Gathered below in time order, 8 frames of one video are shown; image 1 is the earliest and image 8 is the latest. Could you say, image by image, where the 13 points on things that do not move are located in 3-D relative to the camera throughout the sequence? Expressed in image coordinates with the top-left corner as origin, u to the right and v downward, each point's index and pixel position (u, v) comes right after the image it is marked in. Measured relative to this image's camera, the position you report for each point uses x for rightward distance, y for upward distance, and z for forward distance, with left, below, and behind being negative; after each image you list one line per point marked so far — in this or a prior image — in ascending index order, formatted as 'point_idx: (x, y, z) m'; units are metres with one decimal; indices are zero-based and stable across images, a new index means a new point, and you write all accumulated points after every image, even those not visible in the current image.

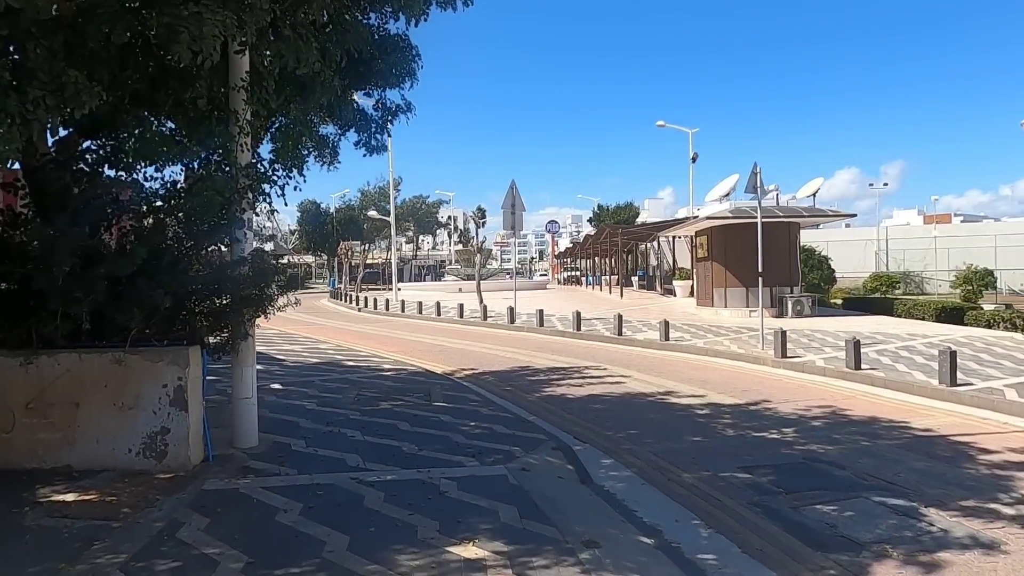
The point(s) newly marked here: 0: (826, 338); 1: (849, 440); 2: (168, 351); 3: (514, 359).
0: (+8.2, -1.3, +17.3) m
1: (+4.4, -2.0, +8.5) m
2: (-3.3, -0.6, +6.3) m
3: (0.0, -1.7, +15.5) m
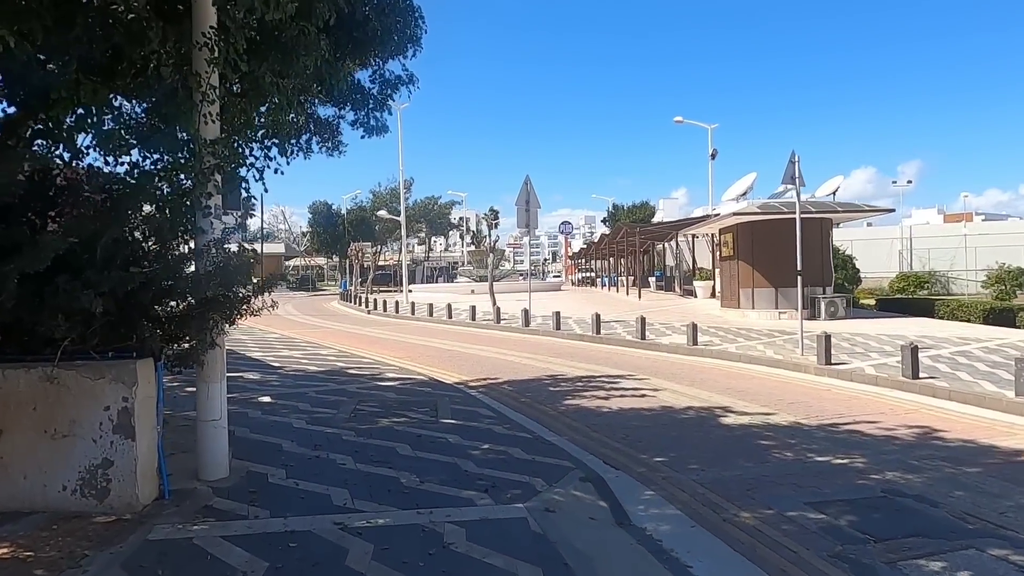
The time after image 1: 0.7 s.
0: (+8.6, -1.3, +15.9) m
1: (+4.6, -2.0, +7.2) m
2: (-3.1, -0.6, +5.1) m
3: (+0.4, -1.7, +14.3) m
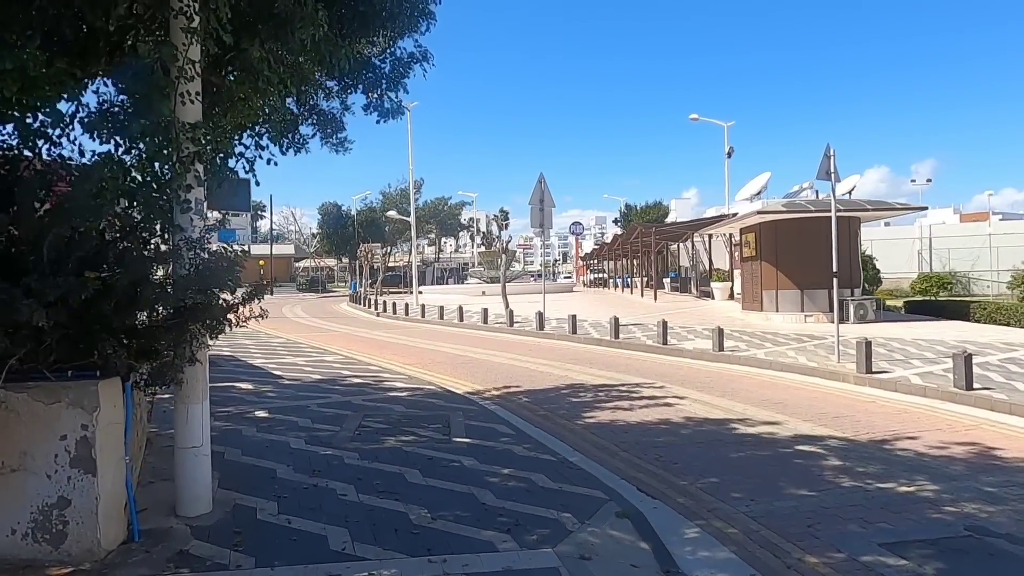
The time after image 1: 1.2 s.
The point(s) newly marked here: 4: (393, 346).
0: (+9.0, -1.4, +14.9) m
1: (+4.8, -2.0, +6.3) m
2: (-2.9, -0.7, +4.3) m
3: (+0.7, -1.8, +13.4) m
4: (-3.3, -1.7, +18.4) m
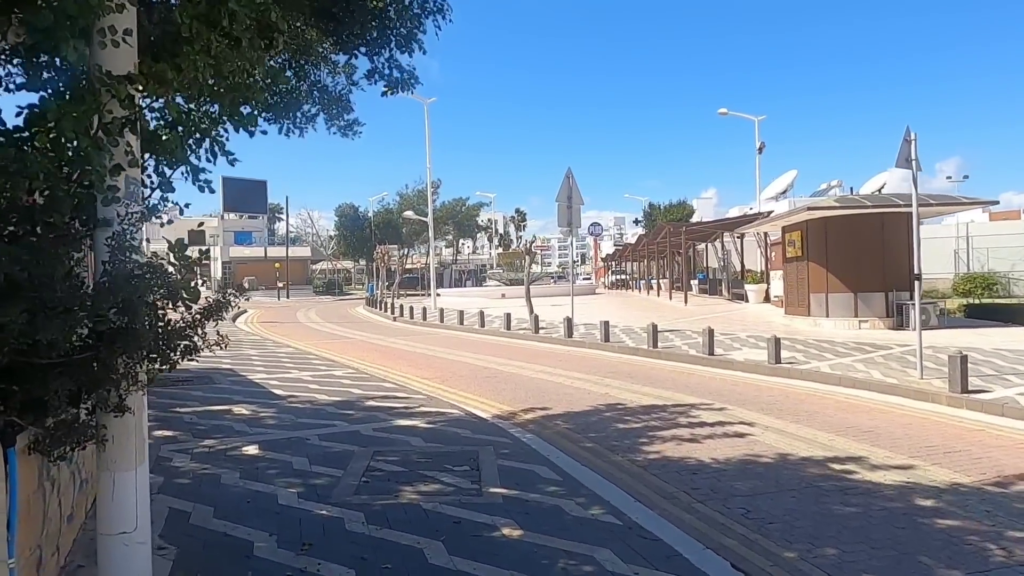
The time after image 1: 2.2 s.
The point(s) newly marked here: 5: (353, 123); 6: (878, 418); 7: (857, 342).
0: (+9.6, -1.4, +13.1) m
1: (+5.2, -2.1, +4.6) m
2: (-2.6, -0.7, +2.8) m
3: (+1.3, -1.9, +11.8) m
4: (-2.6, -1.8, +16.9) m
5: (-2.3, +2.3, +9.4) m
6: (+5.4, -1.9, +9.7) m
7: (+8.7, -1.4, +16.6) m
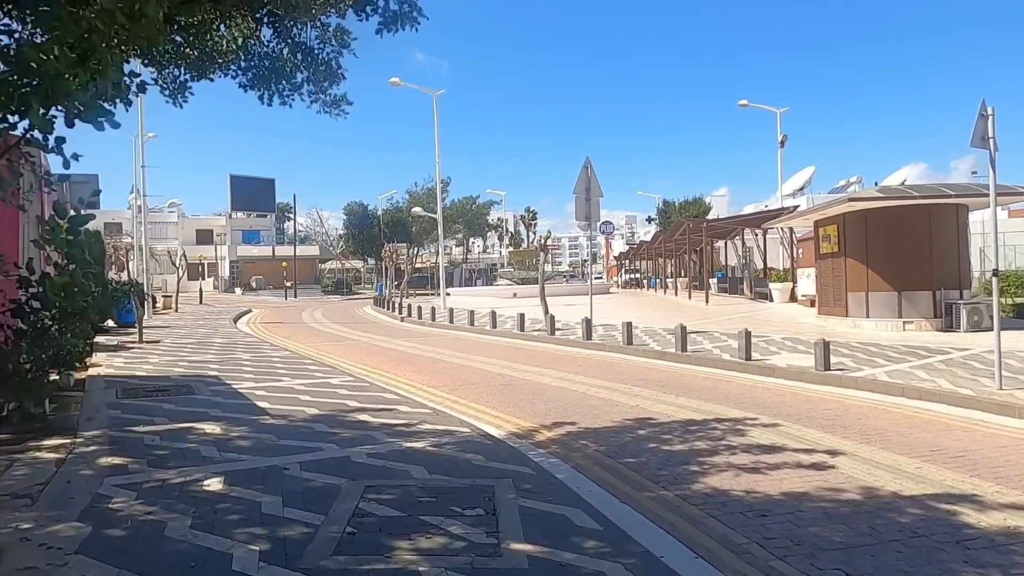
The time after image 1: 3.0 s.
0: (+9.9, -1.4, +11.5) m
1: (+5.4, -2.0, +3.1) m
2: (-2.4, -0.7, +1.4) m
3: (+1.6, -1.8, +10.4) m
4: (-2.3, -1.7, +15.5) m
5: (-2.0, +2.4, +8.0) m
6: (+5.6, -1.9, +8.2) m
7: (+9.1, -1.3, +15.1) m
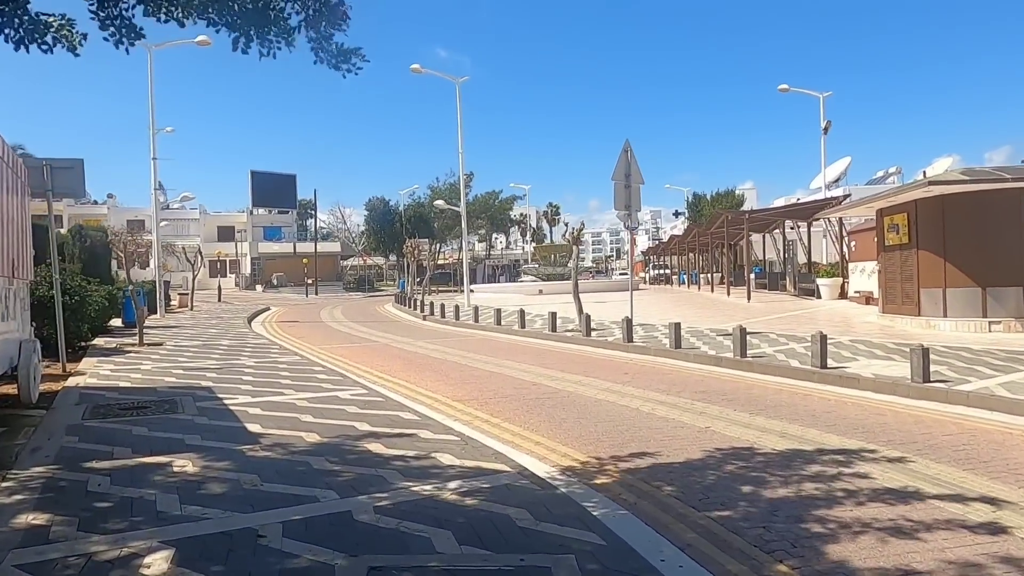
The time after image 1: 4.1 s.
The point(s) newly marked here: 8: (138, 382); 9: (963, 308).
0: (+10.5, -1.3, +9.4) m
1: (+5.7, -2.0, +1.1) m
2: (-2.2, -0.7, -0.3) m
3: (+2.1, -1.8, +8.6) m
4: (-1.5, -1.7, +13.8) m
5: (-1.6, +2.4, +6.3) m
6: (+6.1, -1.8, +6.2) m
7: (+9.8, -1.2, +13.0) m
8: (-6.2, -1.6, +10.9) m
9: (+11.4, -0.5, +16.7) m
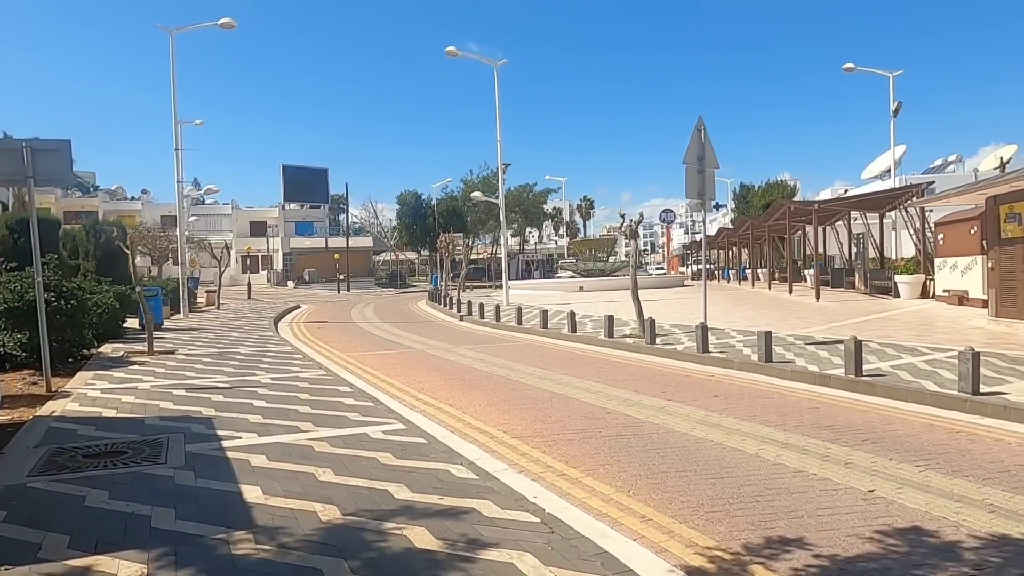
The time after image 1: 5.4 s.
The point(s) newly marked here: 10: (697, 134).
0: (+11.3, -1.4, +6.7) m
1: (+6.2, -2.2, -1.3) m
2: (-1.7, -0.9, -2.4) m
3: (+3.0, -1.9, +6.2) m
4: (-0.4, -1.7, +11.7) m
5: (-0.8, +2.3, +4.1) m
6: (+6.8, -1.9, +3.7) m
7: (+10.8, -1.3, +10.3) m
8: (-5.2, -1.6, +8.9) m
9: (+12.6, -0.5, +13.9) m
10: (+4.2, +3.5, +15.0) m
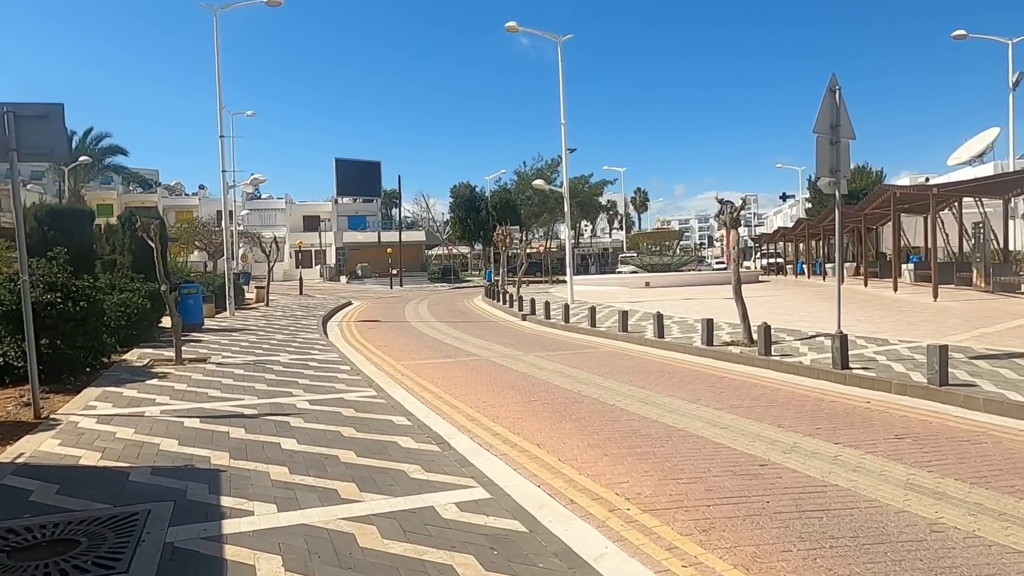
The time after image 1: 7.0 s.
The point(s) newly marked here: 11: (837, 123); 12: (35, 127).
0: (+12.3, -1.5, +3.3) m
1: (+6.5, -2.3, -4.3) m
2: (-1.4, -1.0, -4.8) m
3: (+3.9, -2.0, +3.4) m
4: (+0.9, -1.7, +9.1) m
5: (0.0, +2.2, +1.6) m
6: (+7.6, -2.0, +0.6) m
7: (+12.1, -1.3, +6.9) m
8: (-4.1, -1.7, +6.8) m
9: (+14.1, -0.5, +10.4) m
10: (+5.8, +3.5, +12.1) m
11: (+5.9, +3.0, +11.9) m
12: (-6.0, +2.0, +8.4) m
